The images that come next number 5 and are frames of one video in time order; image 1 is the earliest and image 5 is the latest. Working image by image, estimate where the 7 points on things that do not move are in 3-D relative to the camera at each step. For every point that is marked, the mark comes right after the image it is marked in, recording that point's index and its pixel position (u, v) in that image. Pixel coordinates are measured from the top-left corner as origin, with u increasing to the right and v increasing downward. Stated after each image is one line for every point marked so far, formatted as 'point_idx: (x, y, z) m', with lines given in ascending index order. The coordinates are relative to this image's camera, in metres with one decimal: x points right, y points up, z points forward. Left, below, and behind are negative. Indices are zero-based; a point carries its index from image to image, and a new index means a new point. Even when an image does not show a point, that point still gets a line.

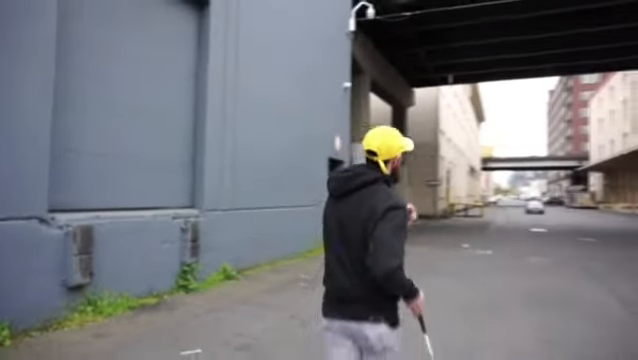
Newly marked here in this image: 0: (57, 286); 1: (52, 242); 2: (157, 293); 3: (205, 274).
0: (-2.8, -1.2, +6.7) m
1: (-2.9, -0.7, +6.6) m
2: (-2.2, -1.5, +8.3) m
3: (-1.7, -1.4, +9.5) m
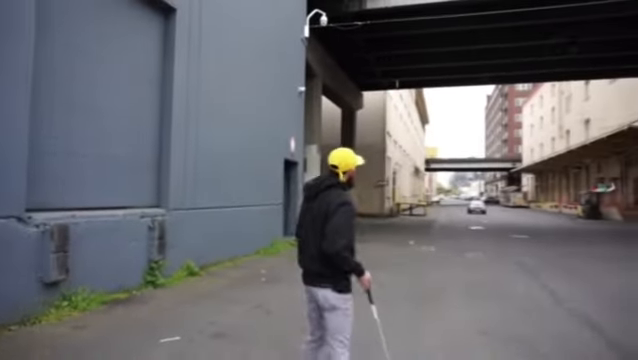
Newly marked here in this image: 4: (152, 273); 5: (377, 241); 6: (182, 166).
0: (-3.2, -1.2, +7.0) m
1: (-3.2, -0.7, +6.9) m
2: (-2.7, -1.5, +8.7) m
3: (-2.4, -1.4, +9.8) m
4: (-2.5, -1.4, +9.3) m
5: (+1.7, -1.8, +18.2) m
6: (-2.3, +0.2, +10.4) m
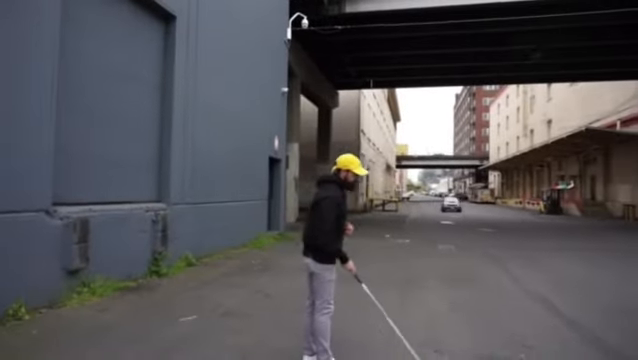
0: (-3.2, -1.1, +7.7) m
1: (-3.2, -0.6, +7.6) m
2: (-2.8, -1.5, +9.4) m
3: (-2.5, -1.4, +10.6) m
4: (-2.6, -1.3, +10.1) m
5: (+1.1, -1.7, +19.2) m
6: (-2.5, +0.3, +11.1) m
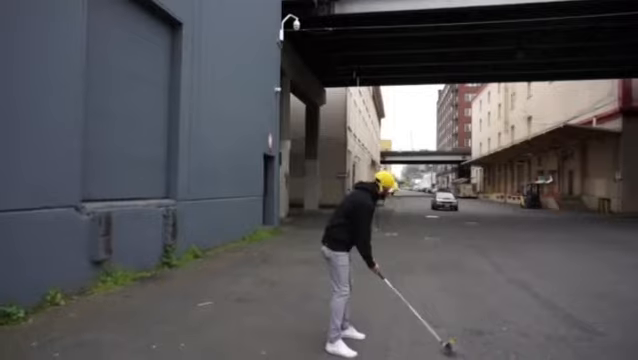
0: (-3.2, -1.1, +8.4) m
1: (-3.2, -0.6, +8.4) m
2: (-2.8, -1.4, +10.2) m
3: (-2.5, -1.3, +11.4) m
4: (-2.6, -1.3, +10.8) m
5: (+0.8, -1.6, +20.0) m
6: (-2.5, +0.3, +11.9) m
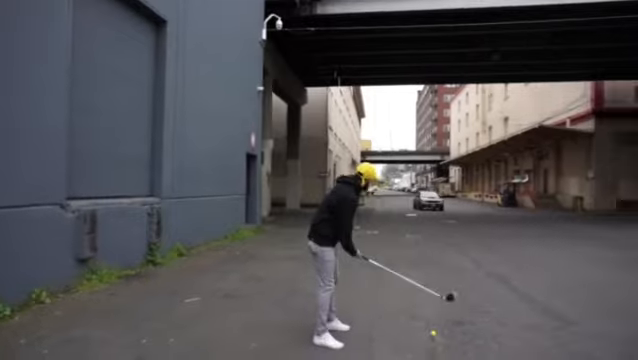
0: (-3.4, -1.1, +8.5) m
1: (-3.4, -0.6, +8.4) m
2: (-3.1, -1.4, +10.2) m
3: (-2.9, -1.3, +11.4) m
4: (-2.9, -1.3, +10.9) m
5: (+0.2, -1.5, +20.2) m
6: (-2.8, +0.4, +11.9) m
